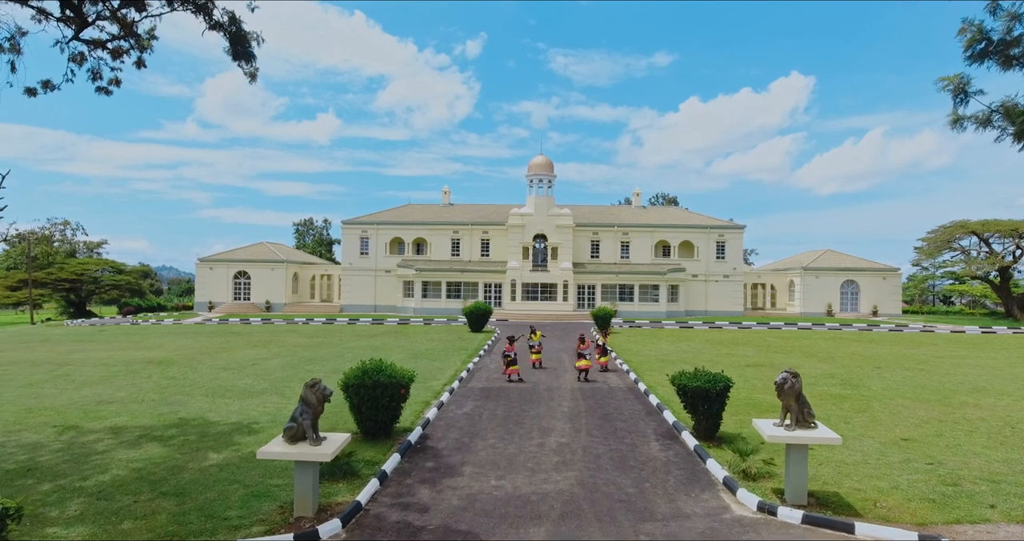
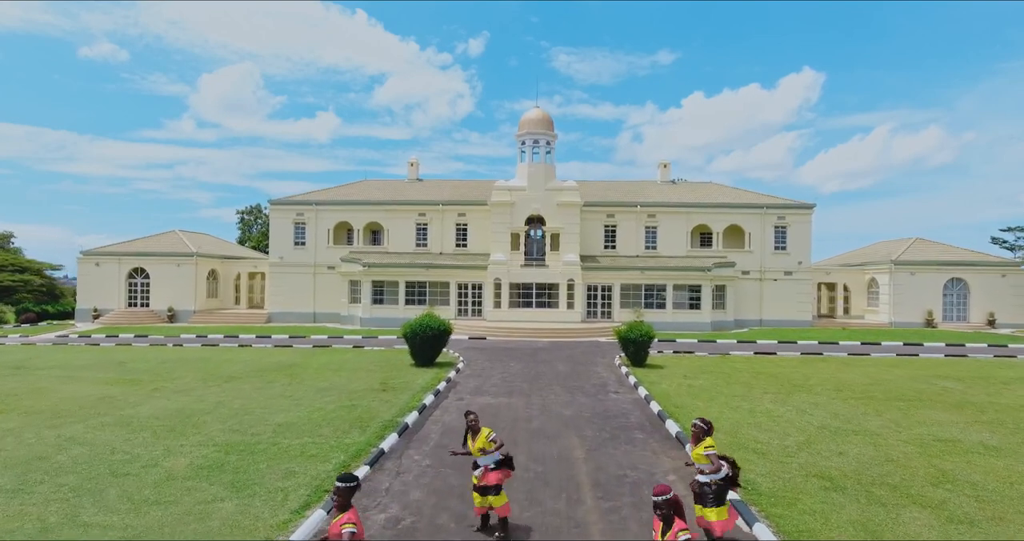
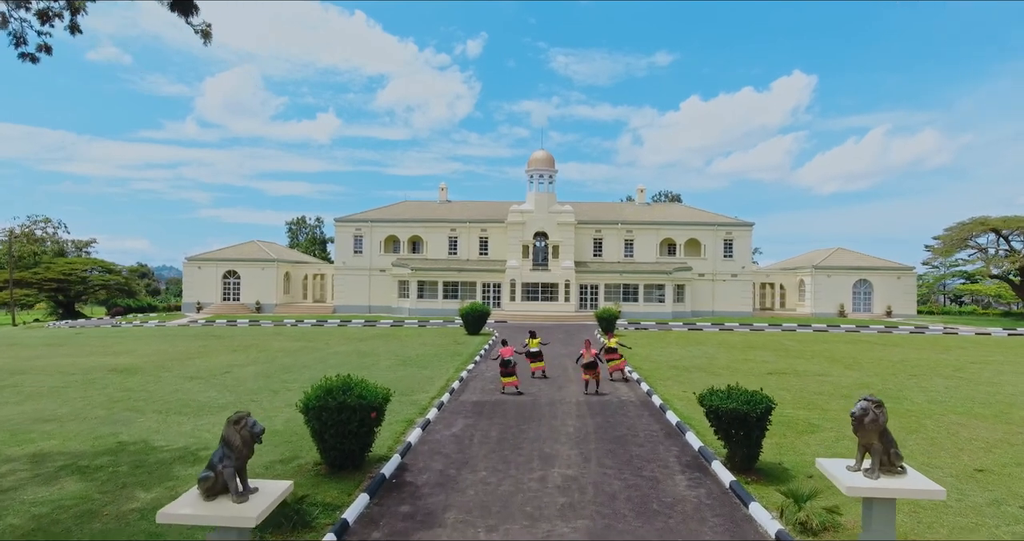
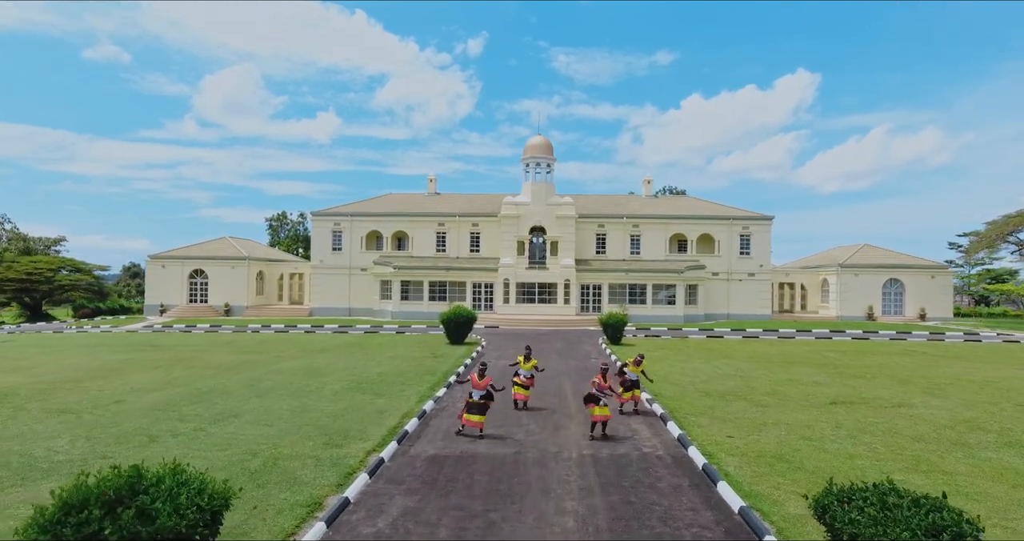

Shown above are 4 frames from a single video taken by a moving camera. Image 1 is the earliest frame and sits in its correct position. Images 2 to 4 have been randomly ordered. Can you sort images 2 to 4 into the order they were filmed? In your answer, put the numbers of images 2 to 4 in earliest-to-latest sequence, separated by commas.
3, 4, 2
